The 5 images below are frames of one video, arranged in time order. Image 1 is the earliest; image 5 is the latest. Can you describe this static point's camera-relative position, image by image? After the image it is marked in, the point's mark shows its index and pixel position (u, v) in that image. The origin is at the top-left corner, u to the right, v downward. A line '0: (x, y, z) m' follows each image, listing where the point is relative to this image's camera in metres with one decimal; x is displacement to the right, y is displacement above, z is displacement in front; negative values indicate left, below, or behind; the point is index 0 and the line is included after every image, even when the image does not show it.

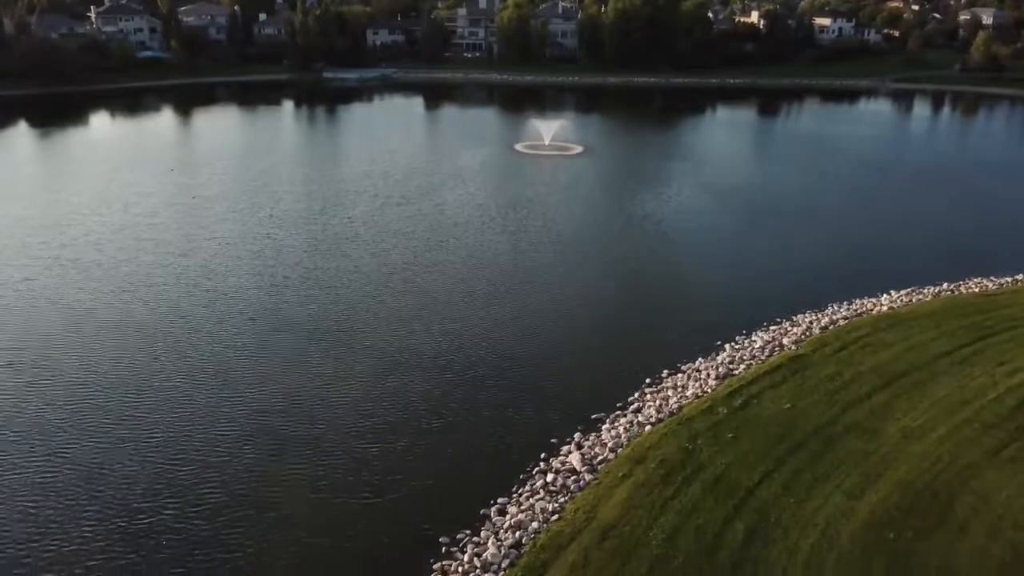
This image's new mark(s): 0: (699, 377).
0: (+2.2, -1.1, +10.4) m
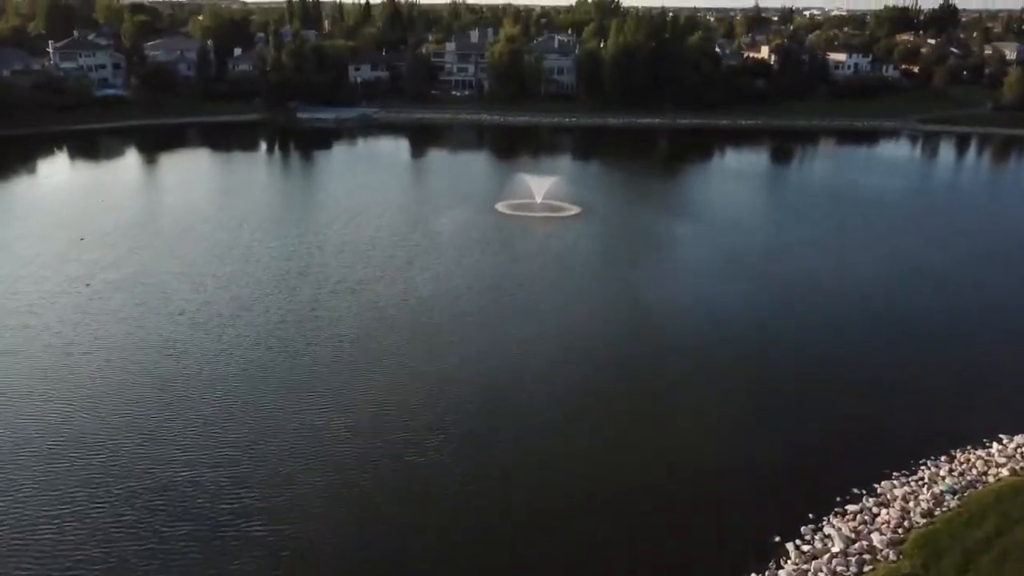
0: (+1.9, -2.6, +6.8) m
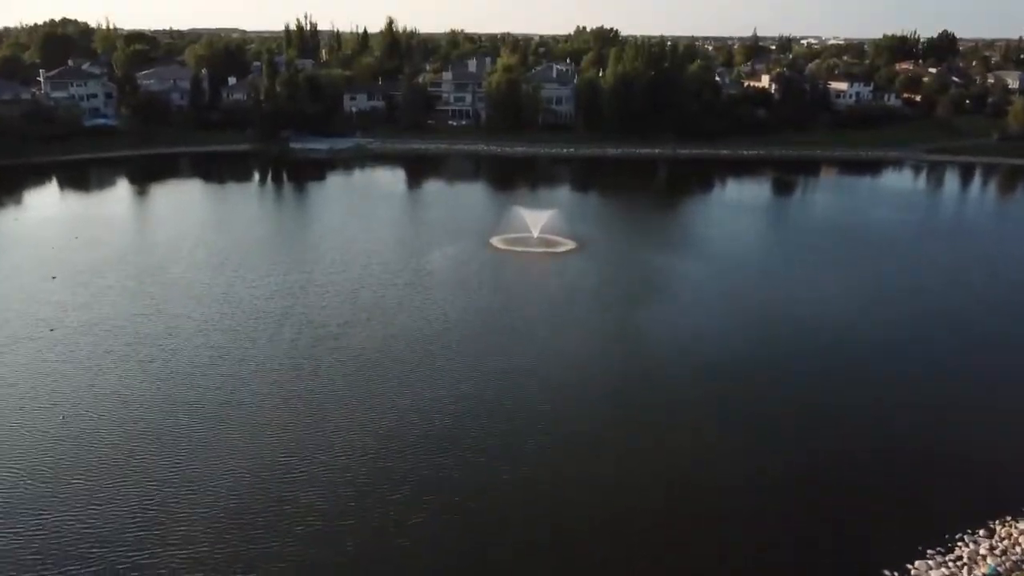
0: (+1.8, -3.0, +5.9) m
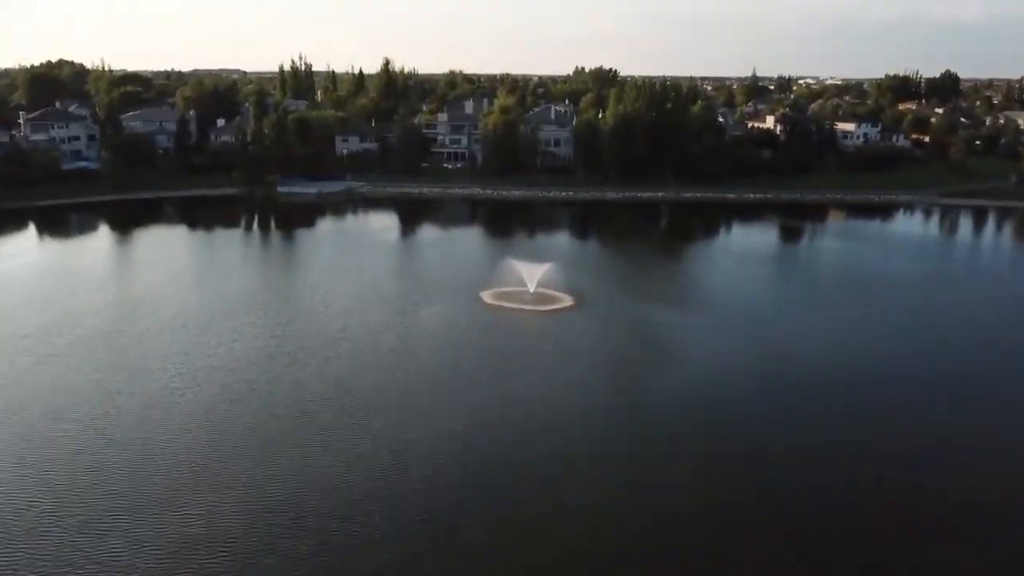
0: (+1.7, -3.7, +4.1) m
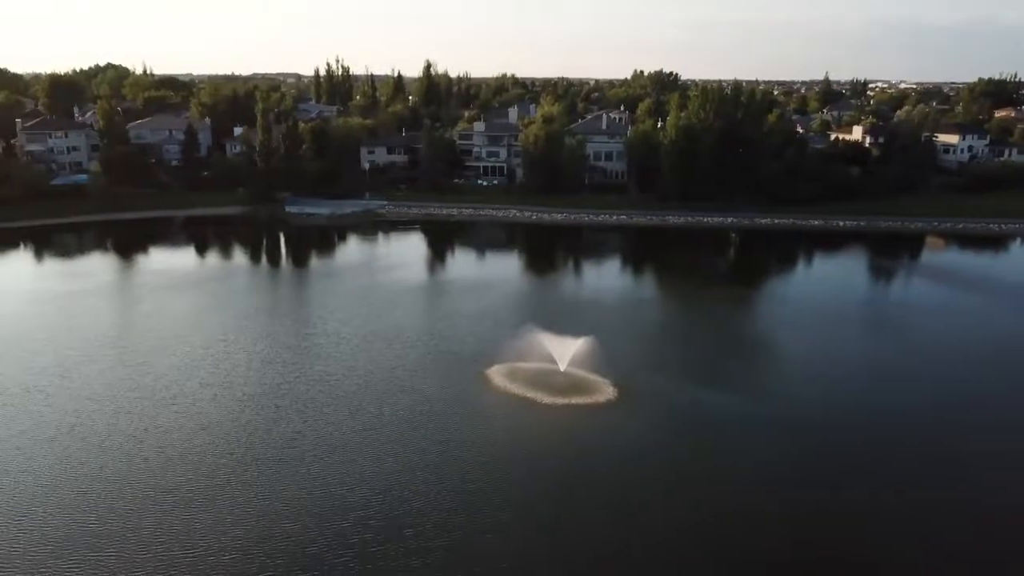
0: (+1.1, -4.9, -0.8) m
